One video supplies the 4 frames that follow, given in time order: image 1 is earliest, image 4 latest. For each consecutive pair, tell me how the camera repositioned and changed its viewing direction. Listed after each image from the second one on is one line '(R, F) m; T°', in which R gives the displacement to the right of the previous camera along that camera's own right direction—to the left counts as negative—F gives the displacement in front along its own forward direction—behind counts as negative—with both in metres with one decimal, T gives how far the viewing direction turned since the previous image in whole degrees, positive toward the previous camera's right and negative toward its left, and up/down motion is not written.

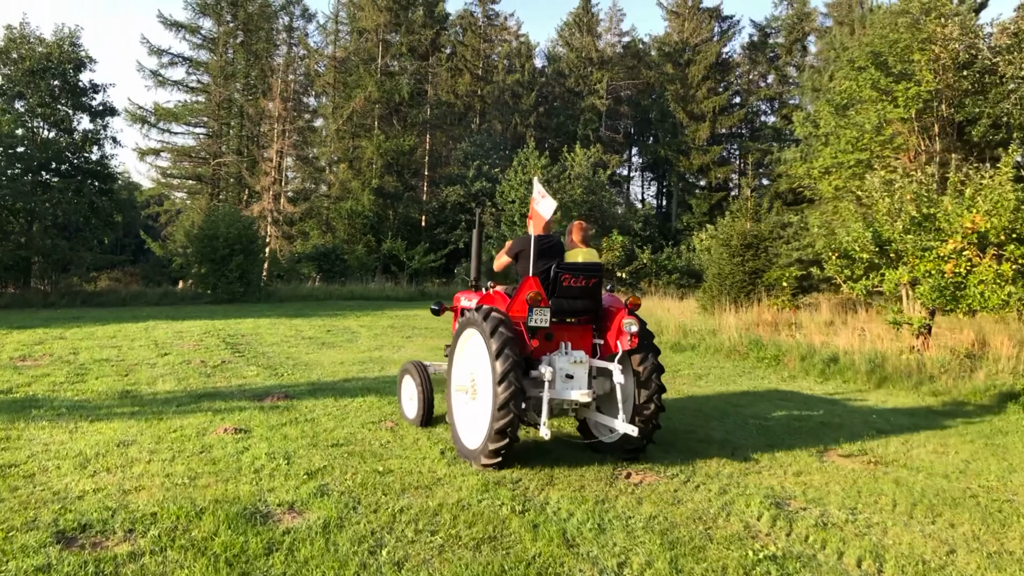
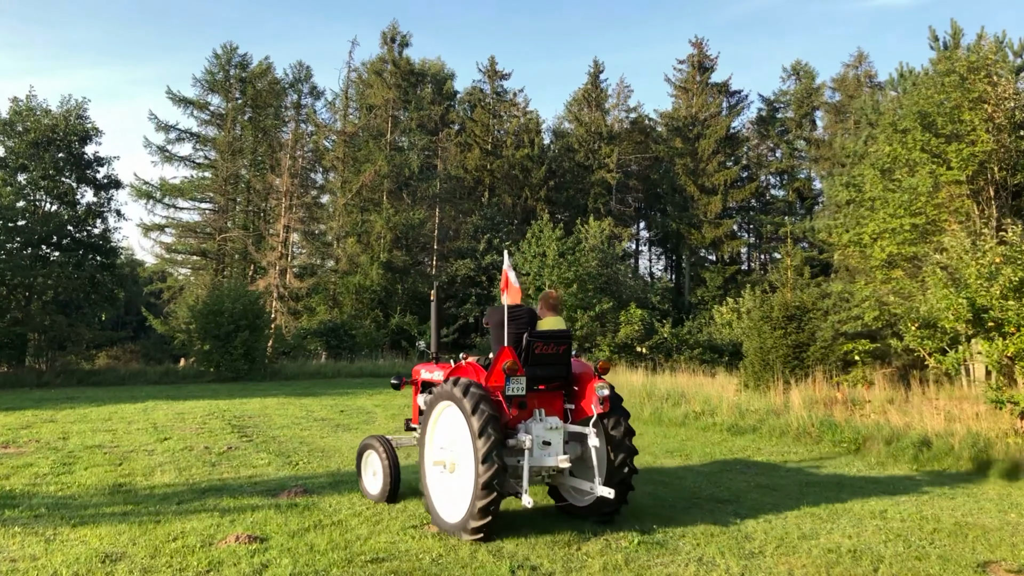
(-0.5, +1.1) m; 0°
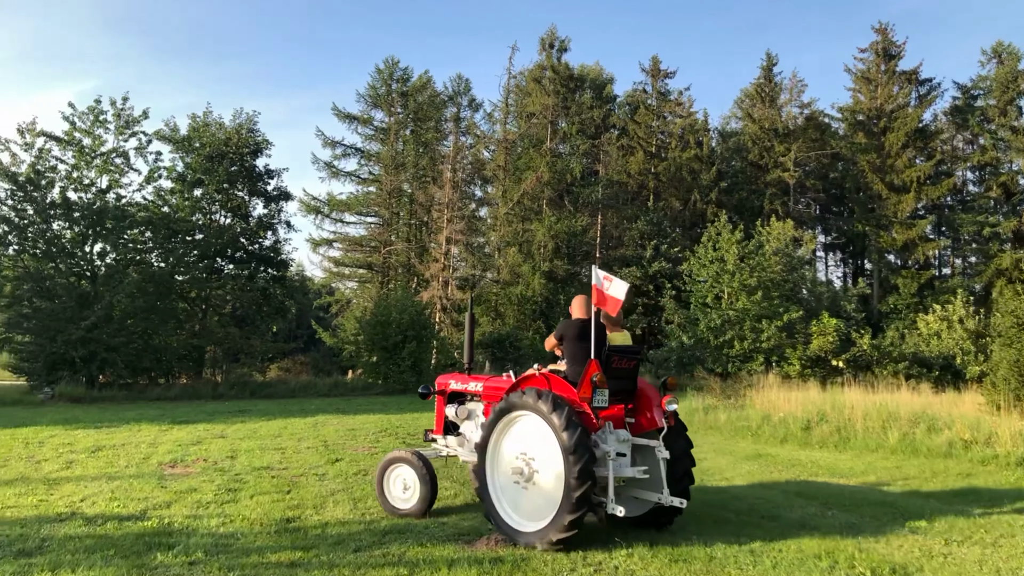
(-0.7, +1.6) m; -10°
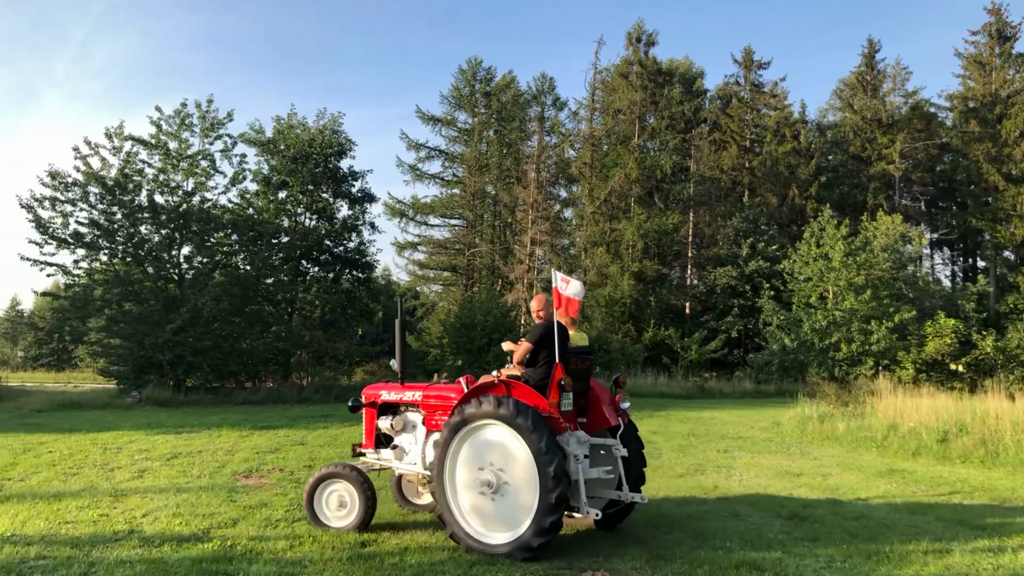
(-0.1, +0.9) m; -6°
